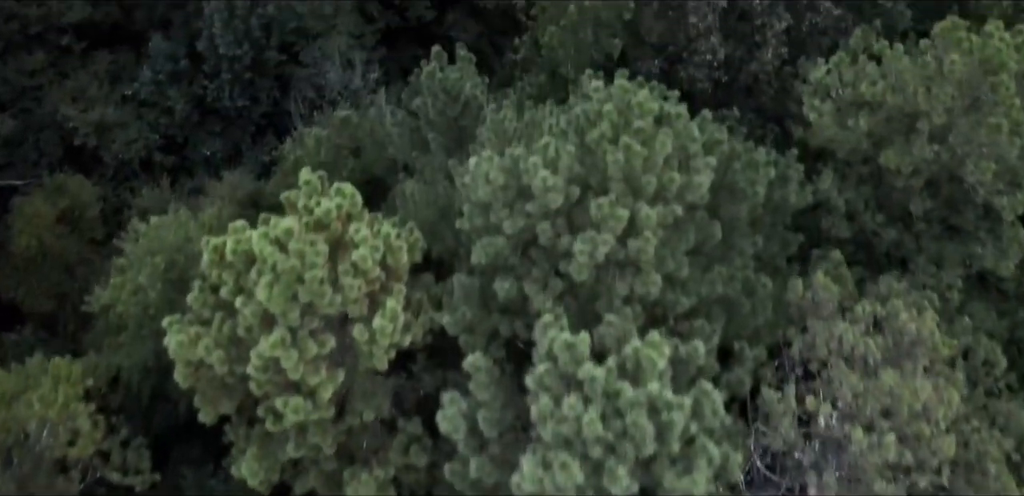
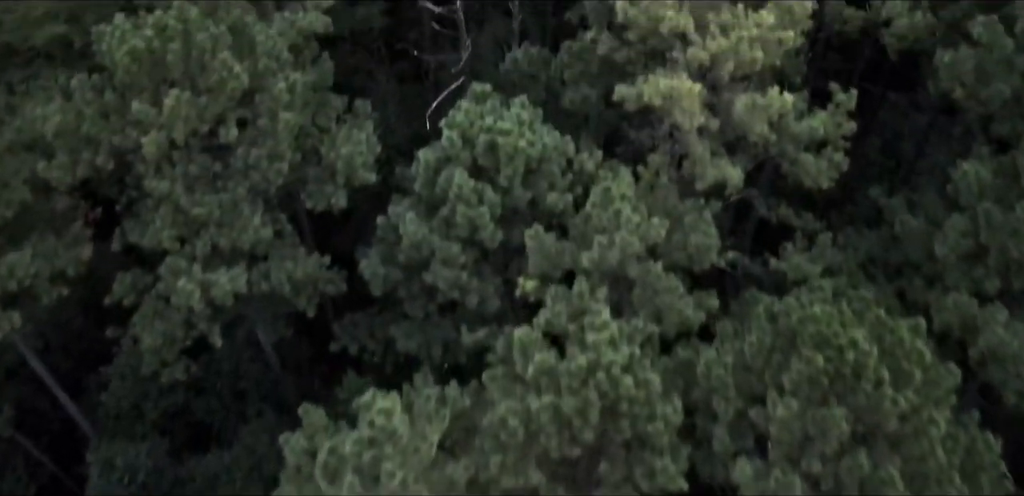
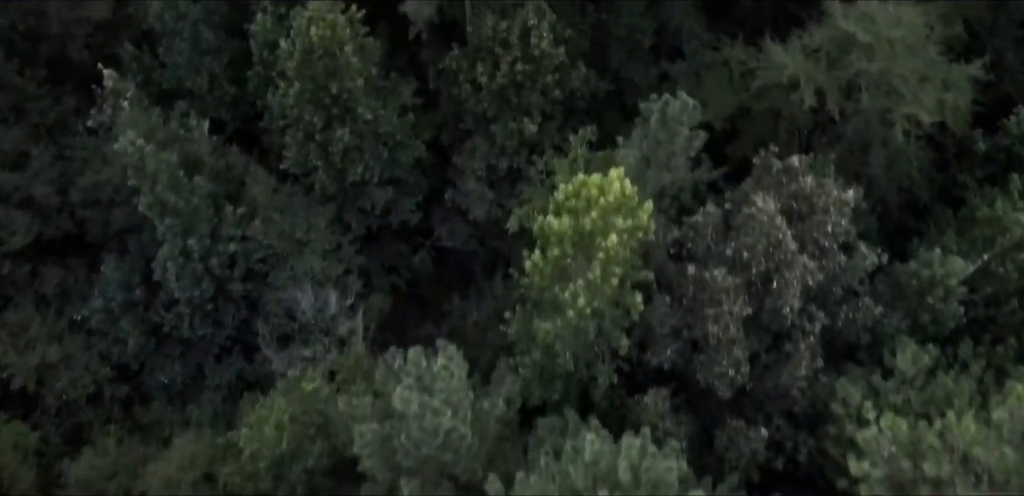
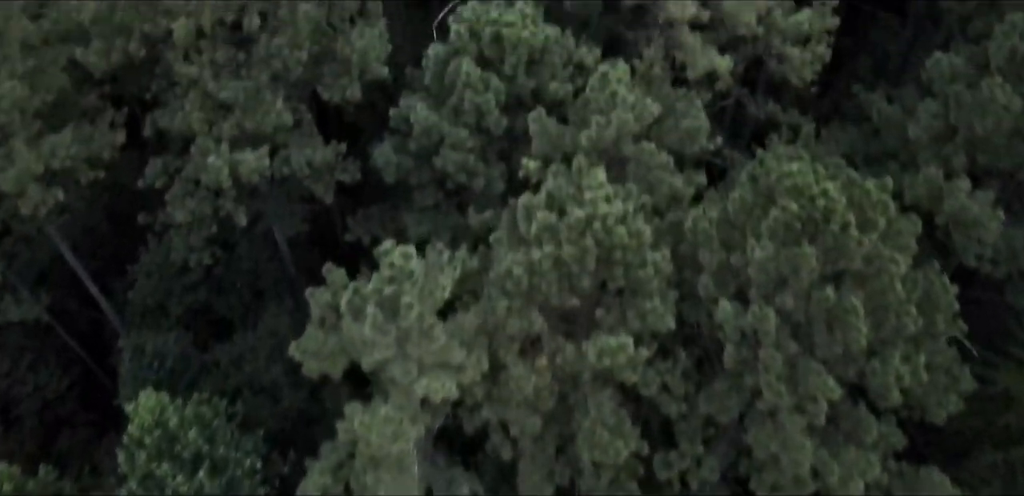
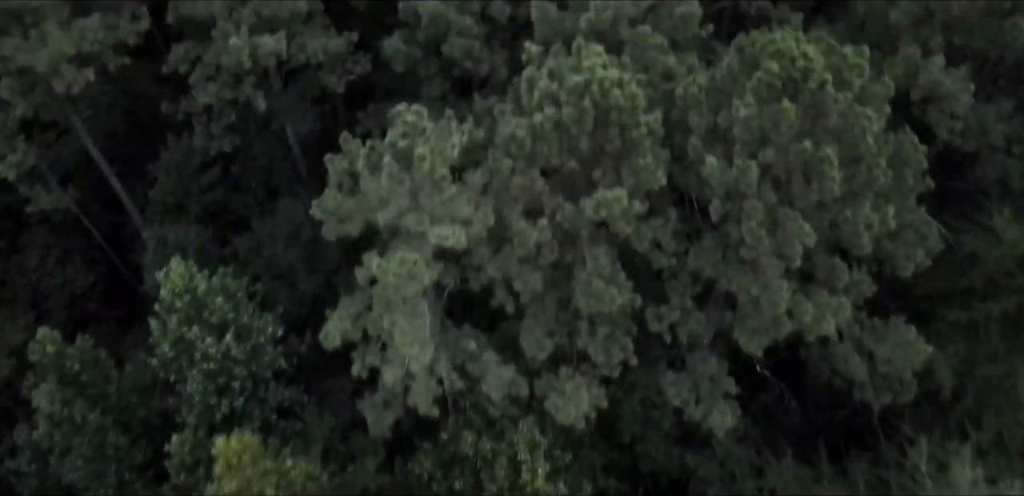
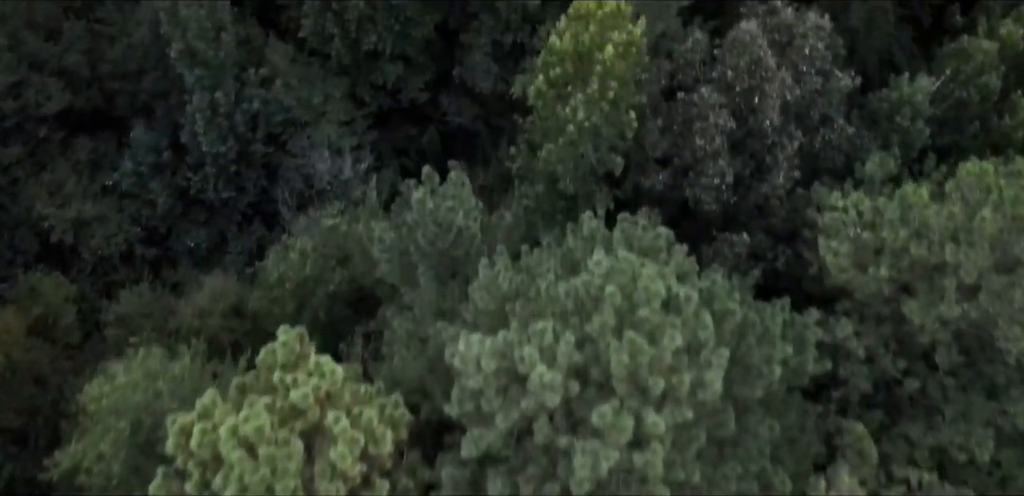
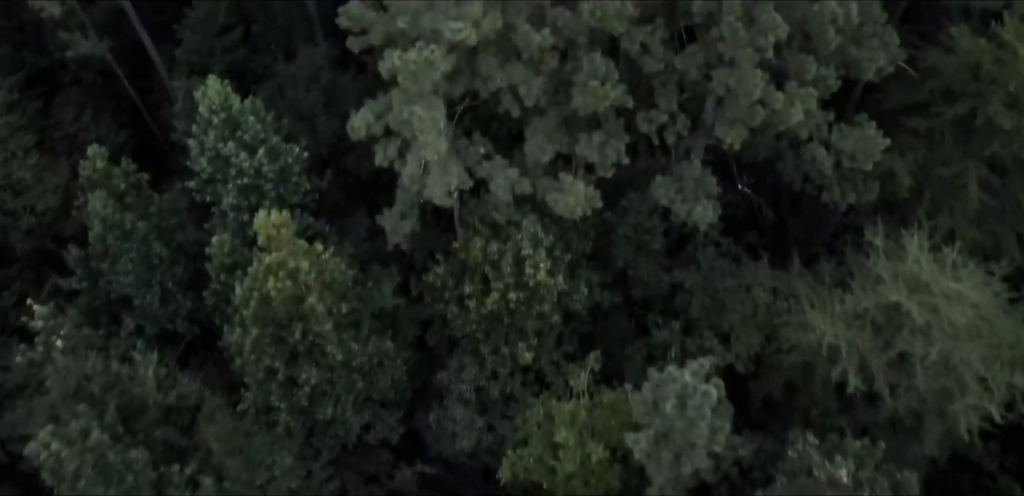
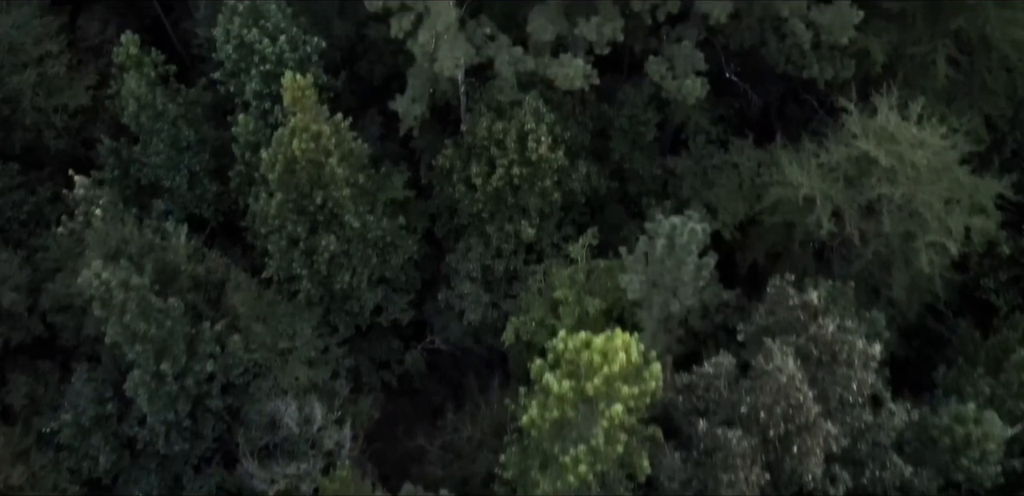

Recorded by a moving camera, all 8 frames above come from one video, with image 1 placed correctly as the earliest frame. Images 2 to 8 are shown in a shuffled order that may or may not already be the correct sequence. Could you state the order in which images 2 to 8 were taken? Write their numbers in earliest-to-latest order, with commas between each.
6, 3, 8, 7, 5, 4, 2
